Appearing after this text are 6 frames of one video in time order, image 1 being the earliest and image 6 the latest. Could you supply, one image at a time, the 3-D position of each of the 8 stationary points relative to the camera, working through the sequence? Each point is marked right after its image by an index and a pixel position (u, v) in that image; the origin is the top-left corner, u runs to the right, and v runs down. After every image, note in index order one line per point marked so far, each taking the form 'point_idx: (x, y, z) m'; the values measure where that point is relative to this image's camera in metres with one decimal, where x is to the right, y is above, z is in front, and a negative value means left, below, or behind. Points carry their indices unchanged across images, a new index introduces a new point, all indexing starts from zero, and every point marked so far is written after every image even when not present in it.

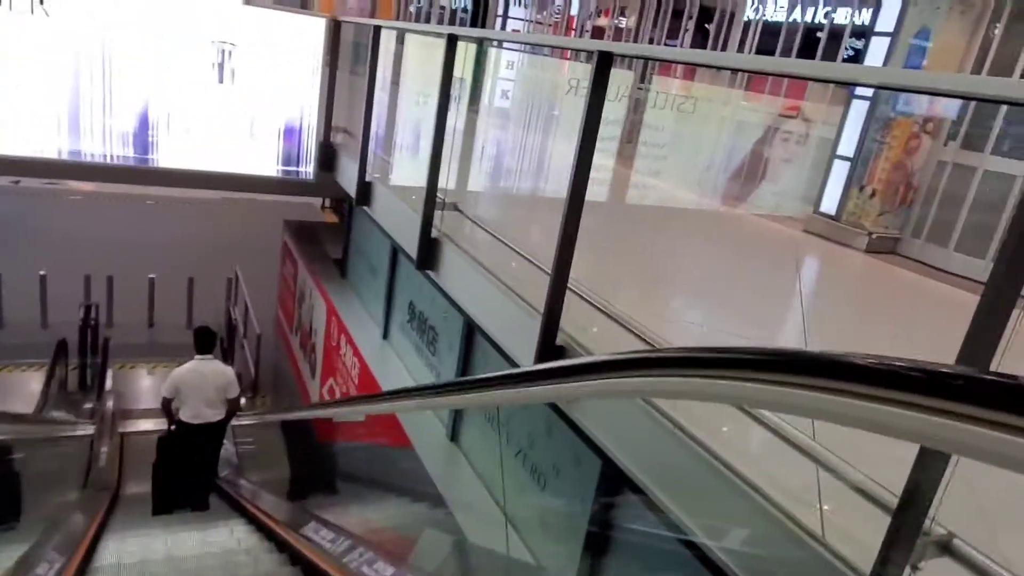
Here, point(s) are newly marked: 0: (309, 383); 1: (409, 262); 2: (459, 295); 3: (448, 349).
0: (-1.7, -0.8, +6.2) m
1: (-0.6, +0.2, +4.5) m
2: (-0.3, 0.0, +3.7) m
3: (-0.3, -0.3, +4.0) m
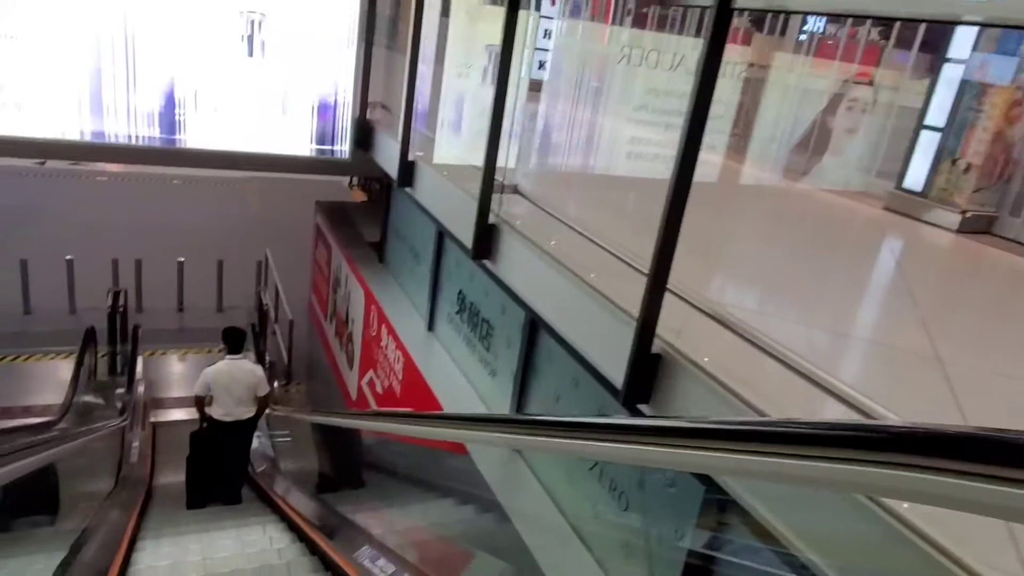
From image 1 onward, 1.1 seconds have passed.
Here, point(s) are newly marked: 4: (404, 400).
0: (-1.3, -0.7, +5.9) m
1: (-0.3, +0.2, +4.2) m
2: (0.0, 0.0, +3.3) m
3: (0.0, -0.3, +3.6) m
4: (-0.6, -0.7, +4.5) m
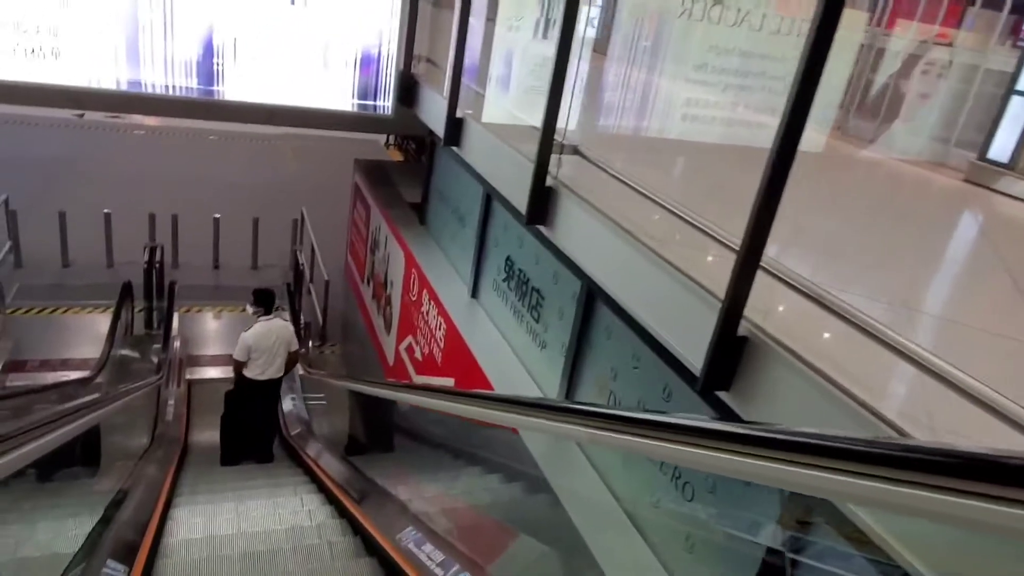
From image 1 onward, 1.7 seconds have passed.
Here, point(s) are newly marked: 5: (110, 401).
0: (-1.0, -0.4, +5.8) m
1: (0.0, +0.4, +4.0) m
2: (+0.2, +0.1, +3.1) m
3: (+0.2, -0.1, +3.4) m
4: (-0.4, -0.5, +4.3) m
5: (-2.2, -0.6, +4.2) m
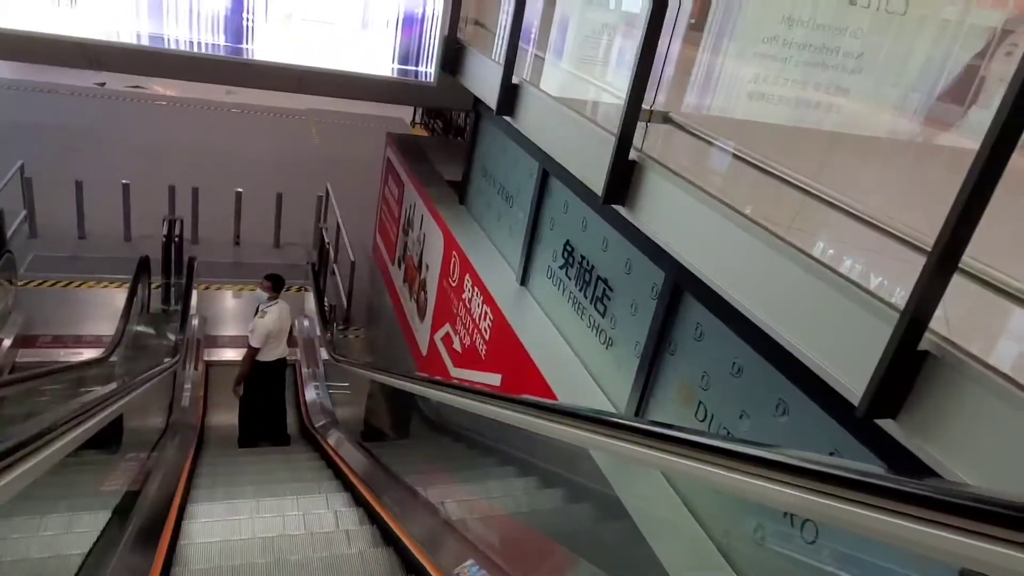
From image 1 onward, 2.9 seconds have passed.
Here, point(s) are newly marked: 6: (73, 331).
0: (-0.7, -0.3, +5.3) m
1: (+0.3, +0.5, +3.5) m
2: (+0.5, +0.2, +2.6) m
3: (+0.5, -0.1, +3.0) m
4: (-0.1, -0.4, +3.9) m
5: (-1.9, -0.5, +3.8) m
6: (-3.8, -0.4, +6.4) m
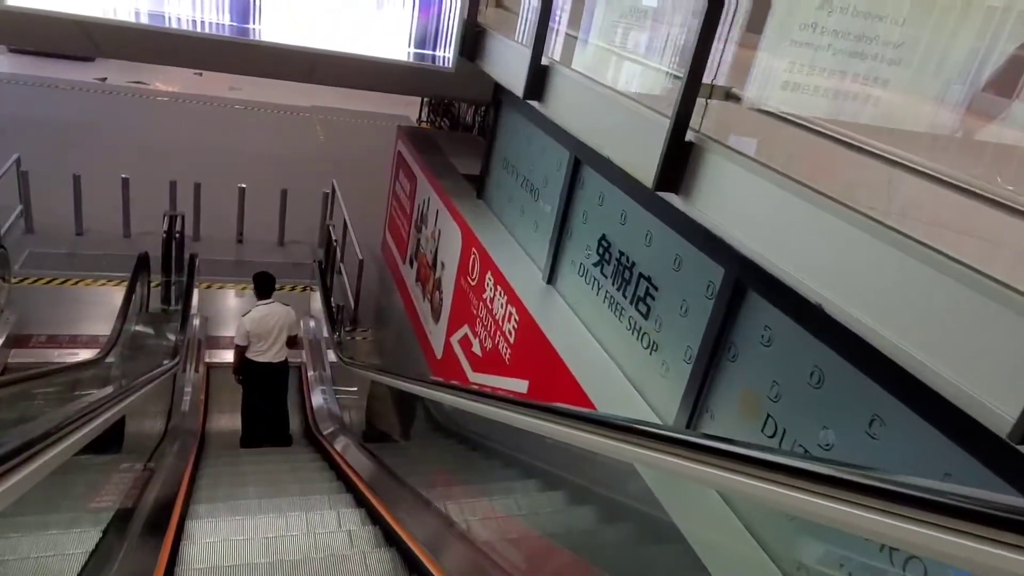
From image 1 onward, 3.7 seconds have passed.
0: (-0.6, -0.3, +5.1) m
1: (+0.4, +0.5, +3.2) m
2: (+0.6, +0.2, +2.3) m
3: (+0.6, -0.1, +2.7) m
4: (0.0, -0.4, +3.6) m
5: (-1.8, -0.5, +3.5) m
6: (-3.6, -0.3, +6.1) m
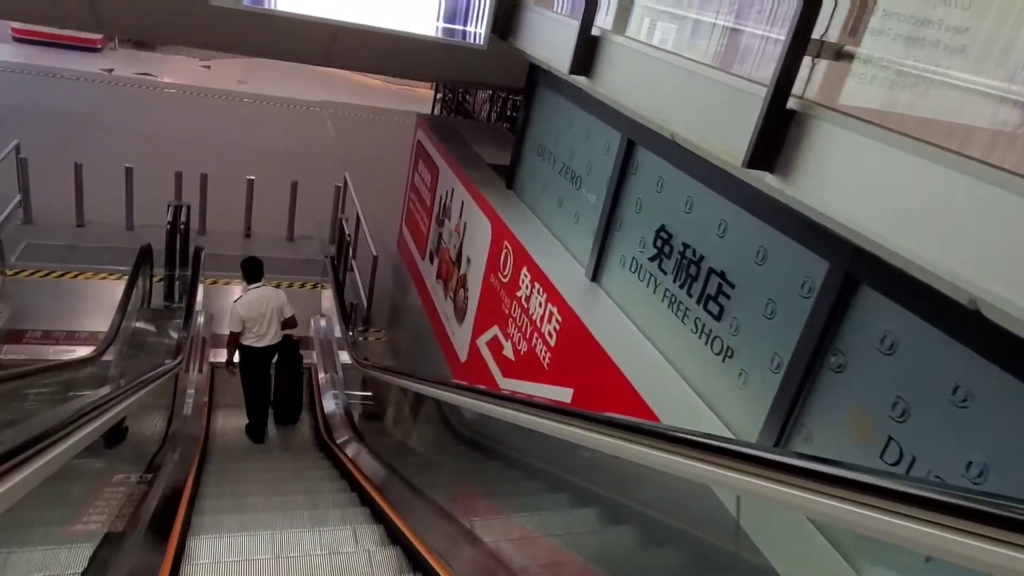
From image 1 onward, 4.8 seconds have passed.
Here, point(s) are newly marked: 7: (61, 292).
0: (-0.4, -0.2, +4.7) m
1: (+0.6, +0.5, +2.9) m
2: (+0.8, +0.2, +2.0) m
3: (+0.8, -0.1, +2.3) m
4: (+0.2, -0.4, +3.2) m
5: (-1.6, -0.4, +3.1) m
6: (-3.4, -0.3, +5.8) m
7: (-3.7, 0.0, +6.2) m
